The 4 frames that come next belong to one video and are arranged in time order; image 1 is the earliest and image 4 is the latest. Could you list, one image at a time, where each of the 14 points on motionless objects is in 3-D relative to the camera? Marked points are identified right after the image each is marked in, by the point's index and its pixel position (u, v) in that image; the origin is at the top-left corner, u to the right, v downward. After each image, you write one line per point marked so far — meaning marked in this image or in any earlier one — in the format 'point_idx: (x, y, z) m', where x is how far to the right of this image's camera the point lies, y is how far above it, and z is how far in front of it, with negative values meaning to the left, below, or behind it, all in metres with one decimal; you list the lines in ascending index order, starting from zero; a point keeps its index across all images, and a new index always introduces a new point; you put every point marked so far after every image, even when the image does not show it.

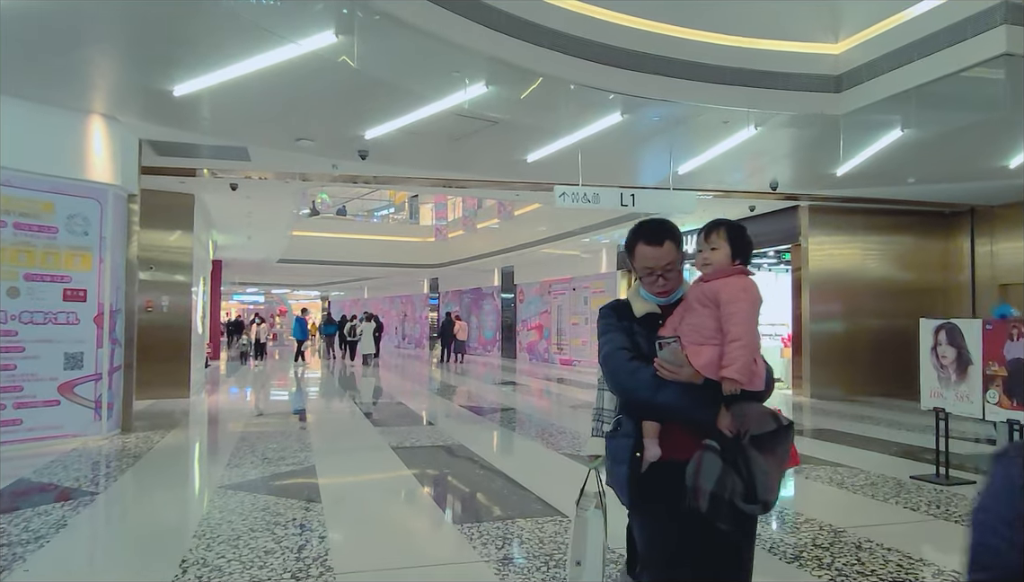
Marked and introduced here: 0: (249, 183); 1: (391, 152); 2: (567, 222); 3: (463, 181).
0: (-3.3, +1.4, +9.6) m
1: (-1.2, +1.4, +7.5) m
2: (+1.1, +1.5, +15.3) m
3: (-0.6, +1.3, +9.1) m
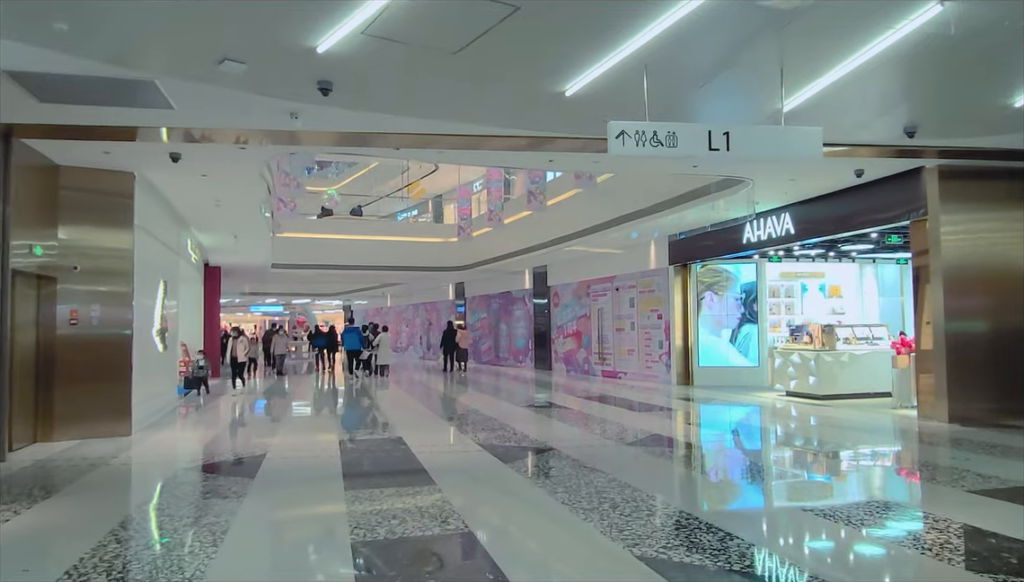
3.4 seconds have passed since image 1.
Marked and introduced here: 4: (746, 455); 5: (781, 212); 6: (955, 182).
0: (-3.0, +1.3, +7.3) m
1: (-1.0, +1.4, +5.1) m
2: (+1.6, +1.5, +12.8) m
3: (-0.3, +1.3, +6.7) m
4: (+2.2, -1.6, +7.2) m
5: (+3.8, +1.1, +10.6) m
6: (+4.8, +1.2, +8.2) m
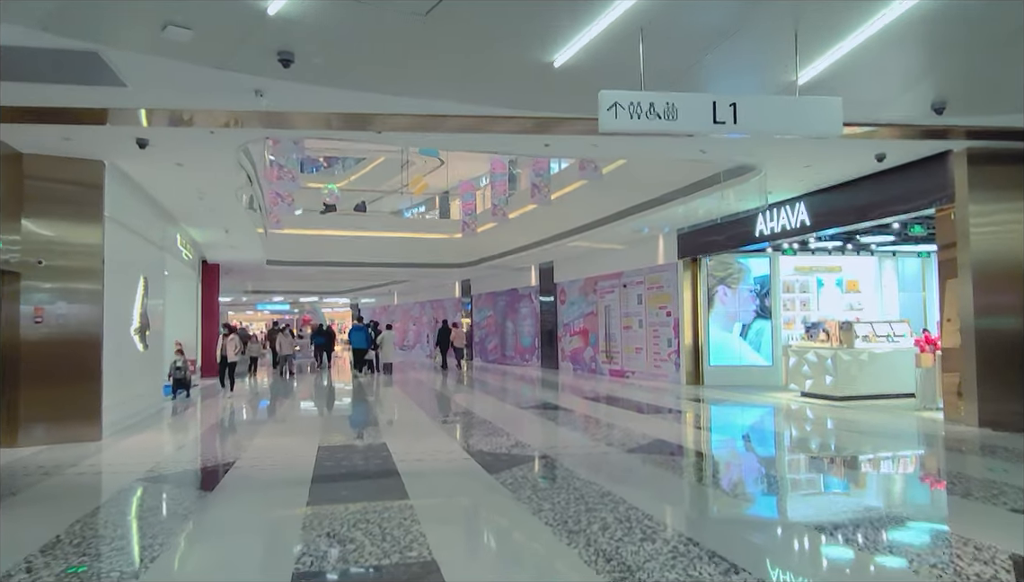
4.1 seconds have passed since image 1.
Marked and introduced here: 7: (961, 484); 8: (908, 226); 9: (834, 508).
0: (-3.1, +1.4, +6.9) m
1: (-1.1, +1.5, +4.6) m
2: (+1.7, +1.5, +12.3) m
3: (-0.4, +1.4, +6.1) m
4: (+2.2, -1.5, +6.7) m
5: (+3.8, +1.2, +10.1) m
6: (+4.8, +1.2, +7.6) m
7: (+3.3, -1.4, +5.5) m
8: (+5.0, +0.8, +9.5) m
9: (+2.0, -1.4, +4.9) m
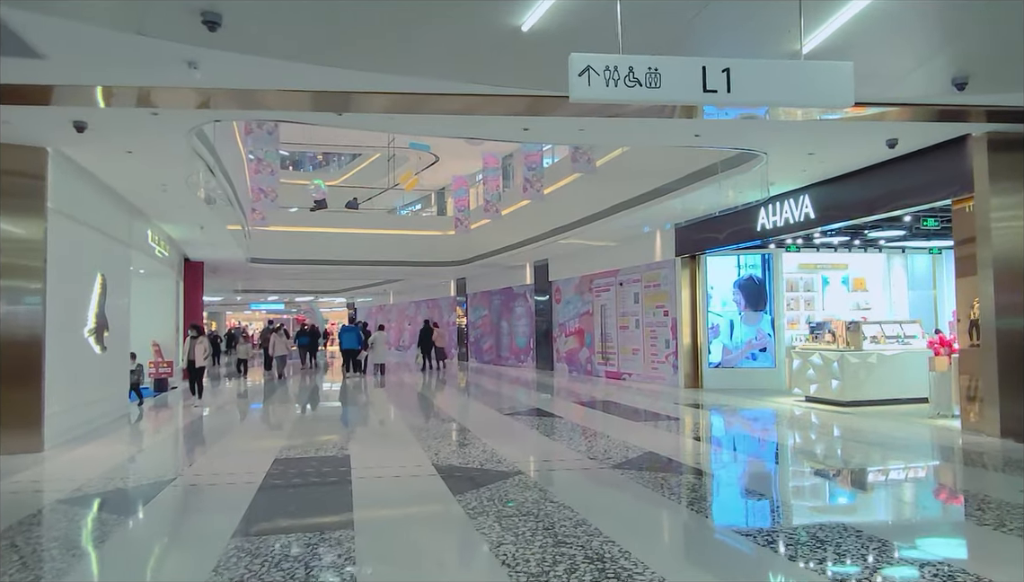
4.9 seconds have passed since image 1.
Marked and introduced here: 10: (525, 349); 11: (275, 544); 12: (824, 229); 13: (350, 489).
0: (-3.3, +1.4, +6.3) m
1: (-1.3, +1.5, +4.0) m
2: (+1.5, +1.6, +11.7) m
3: (-0.6, +1.4, +5.5) m
4: (+2.0, -1.5, +6.1) m
5: (+3.6, +1.2, +9.4) m
6: (+4.6, +1.3, +7.0) m
7: (+3.1, -1.4, +4.9) m
8: (+4.8, +0.8, +8.9) m
9: (+1.8, -1.4, +4.3) m
10: (+0.3, -1.5, +19.8) m
11: (-1.2, -1.3, +3.9) m
12: (+3.8, +0.8, +9.2) m
13: (-1.1, -1.4, +5.2) m
